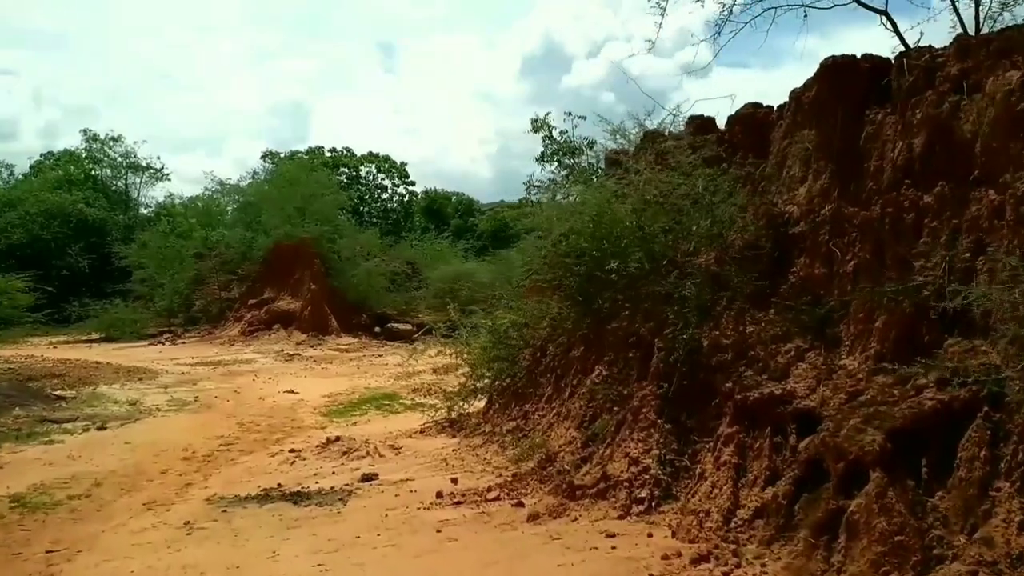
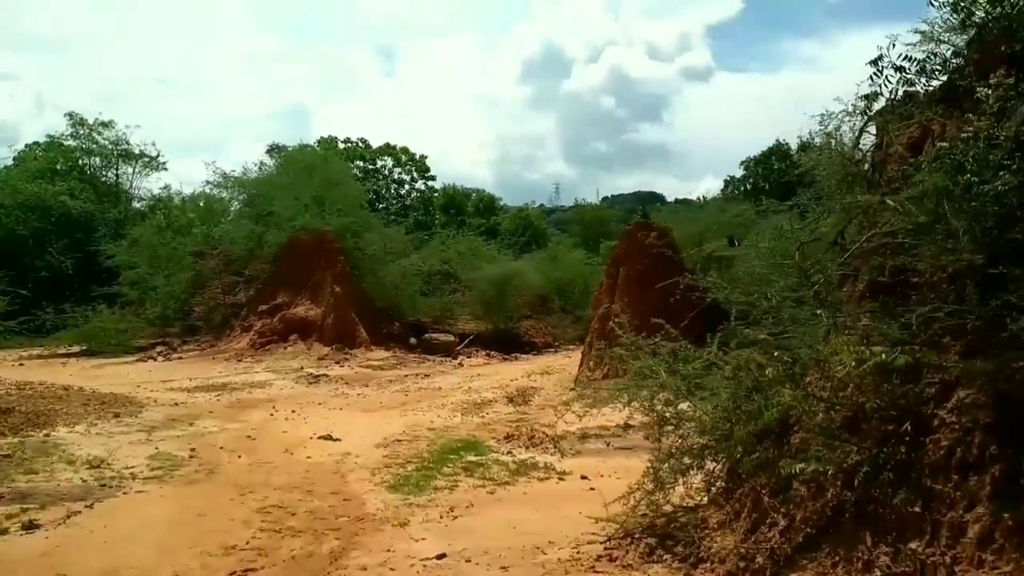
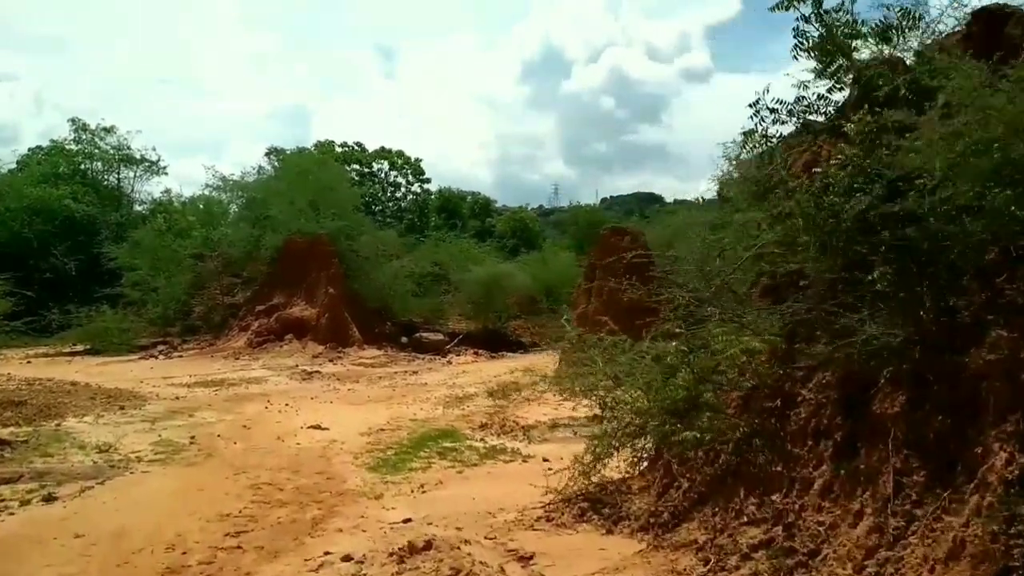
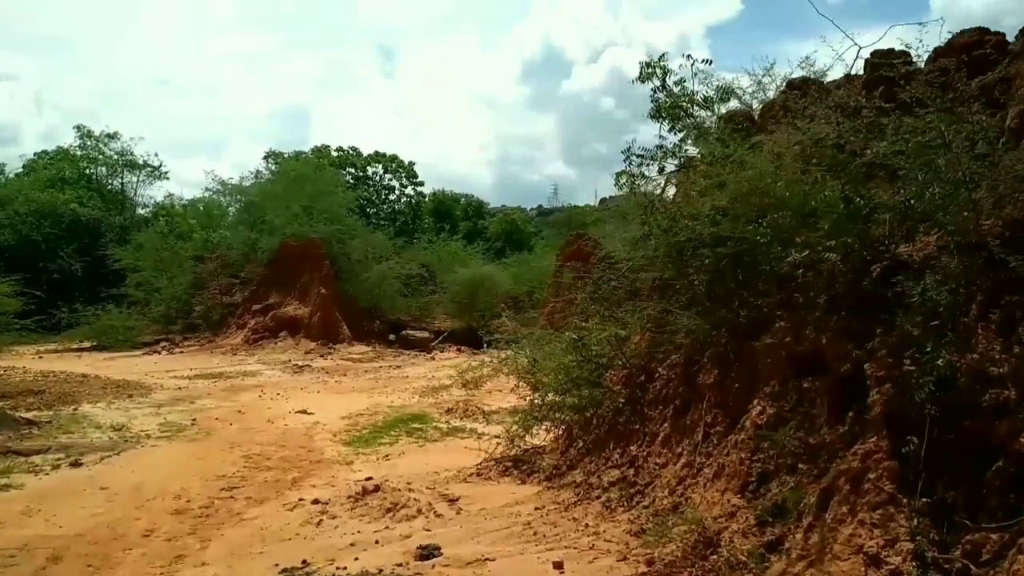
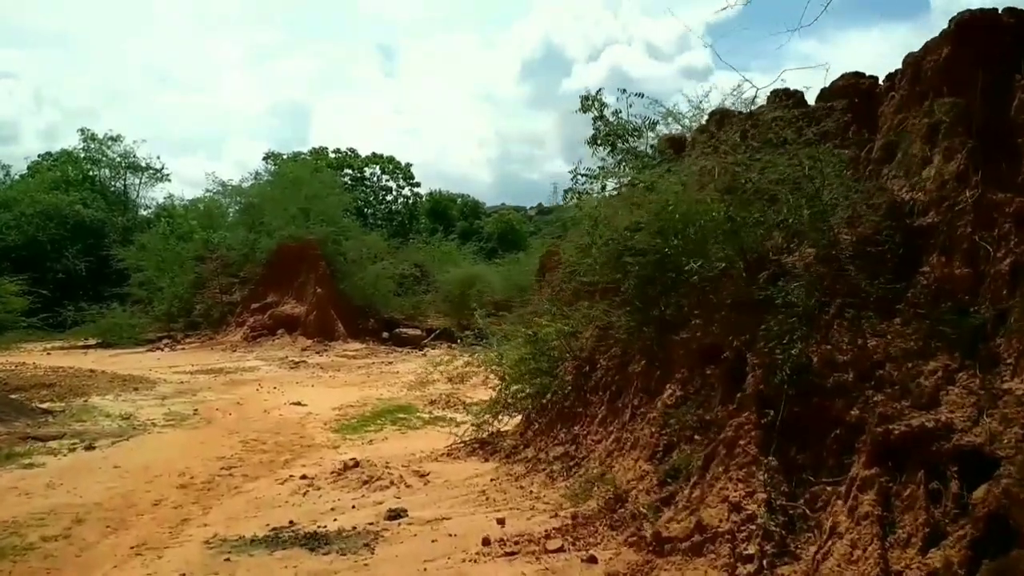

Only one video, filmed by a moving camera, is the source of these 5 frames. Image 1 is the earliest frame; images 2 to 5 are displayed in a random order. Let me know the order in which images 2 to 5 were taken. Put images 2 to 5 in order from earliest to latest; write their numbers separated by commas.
5, 4, 3, 2
